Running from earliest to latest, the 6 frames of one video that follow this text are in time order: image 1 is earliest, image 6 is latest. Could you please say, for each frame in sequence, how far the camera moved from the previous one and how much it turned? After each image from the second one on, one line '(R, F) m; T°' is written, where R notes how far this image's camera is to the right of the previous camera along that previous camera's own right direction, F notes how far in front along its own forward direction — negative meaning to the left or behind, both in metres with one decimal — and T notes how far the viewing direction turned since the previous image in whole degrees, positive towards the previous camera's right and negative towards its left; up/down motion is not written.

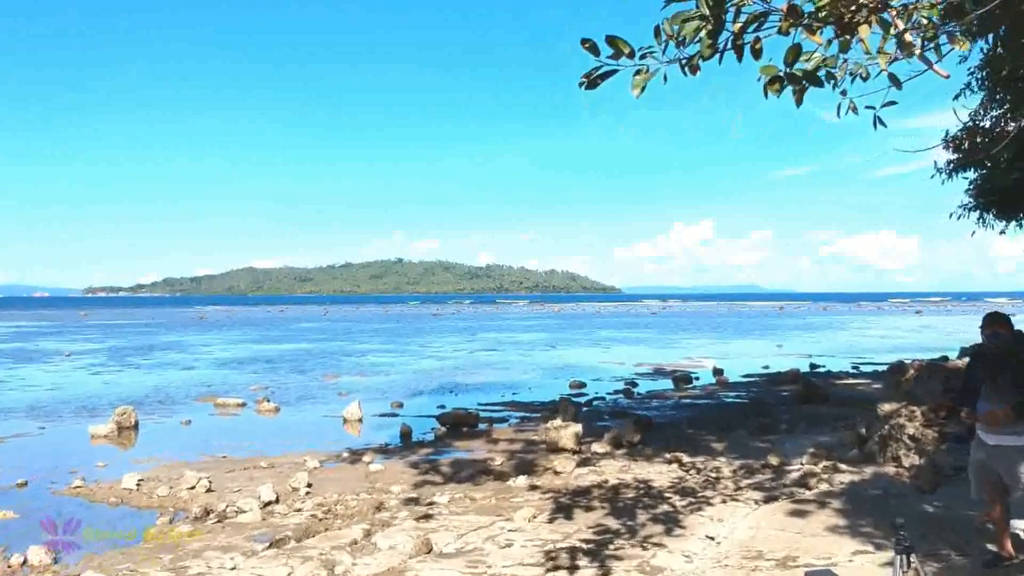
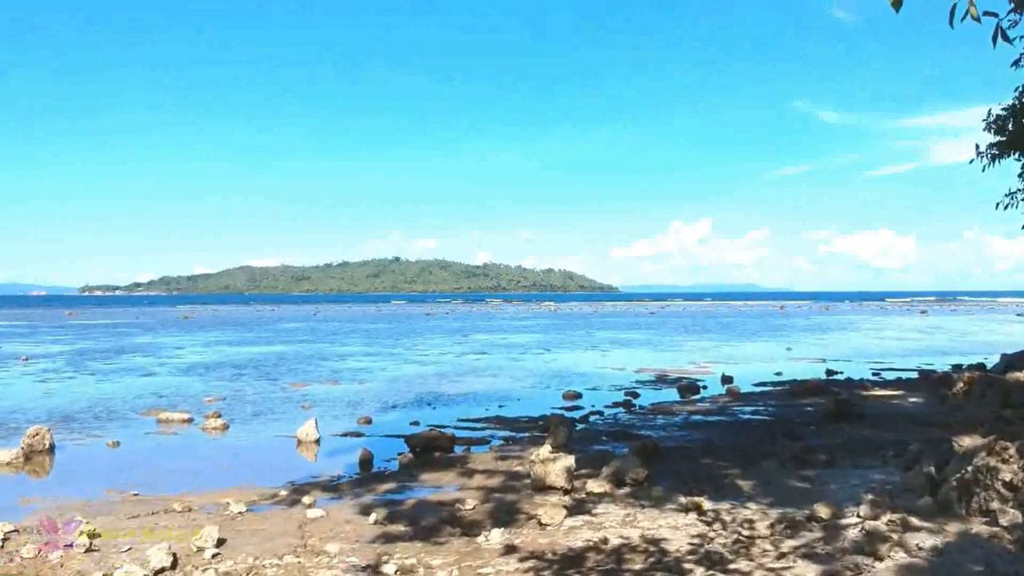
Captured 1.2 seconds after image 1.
(+0.4, +3.0) m; 0°
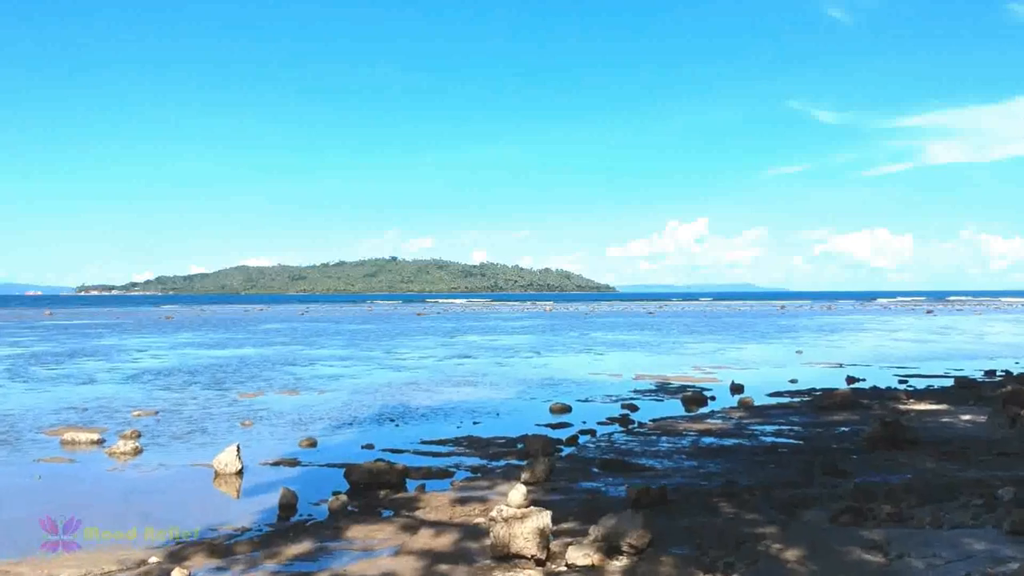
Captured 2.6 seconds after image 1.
(+0.5, +3.5) m; 0°
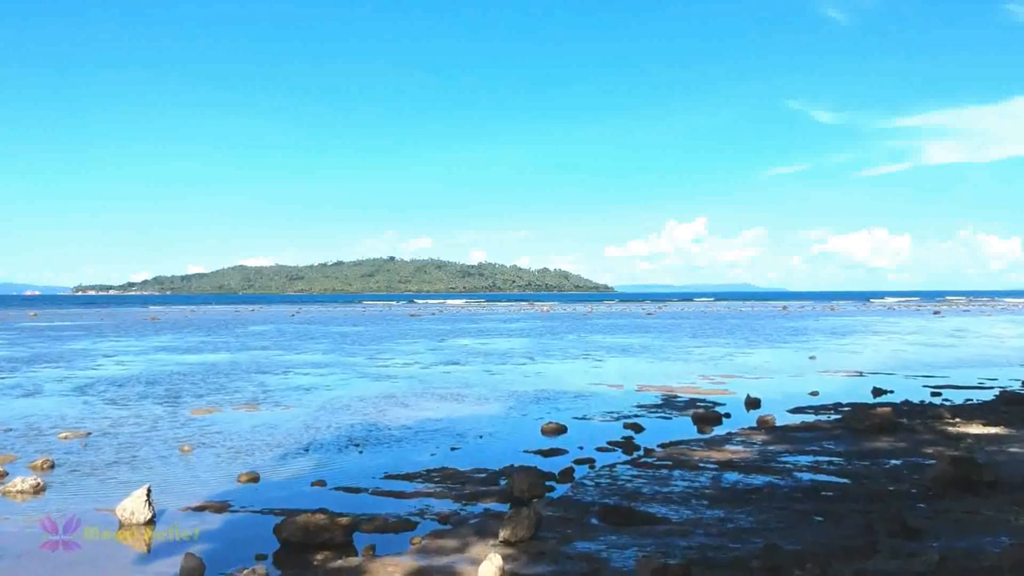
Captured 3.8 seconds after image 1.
(+0.3, +2.9) m; 0°
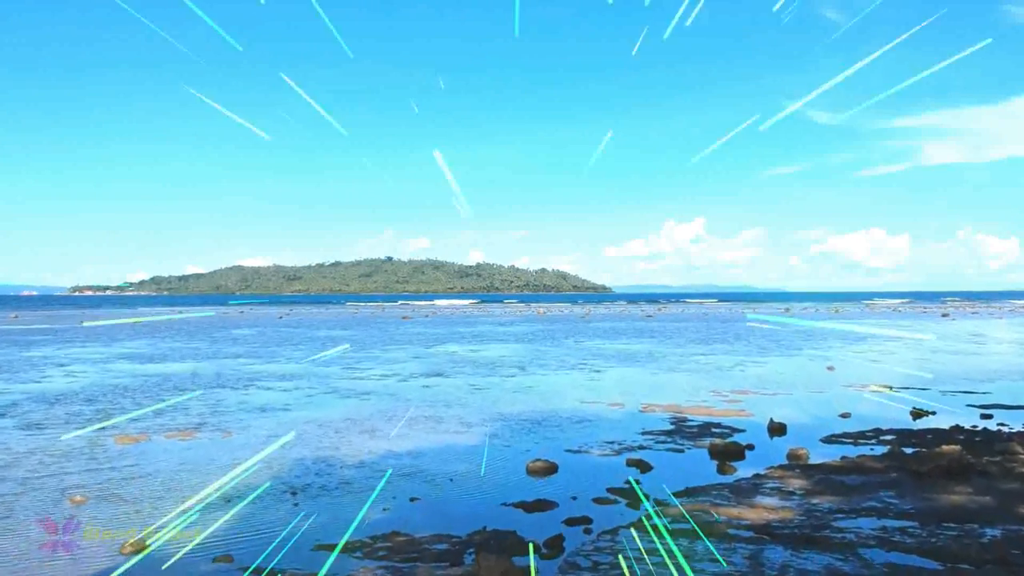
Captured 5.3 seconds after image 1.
(+0.4, +3.5) m; 0°
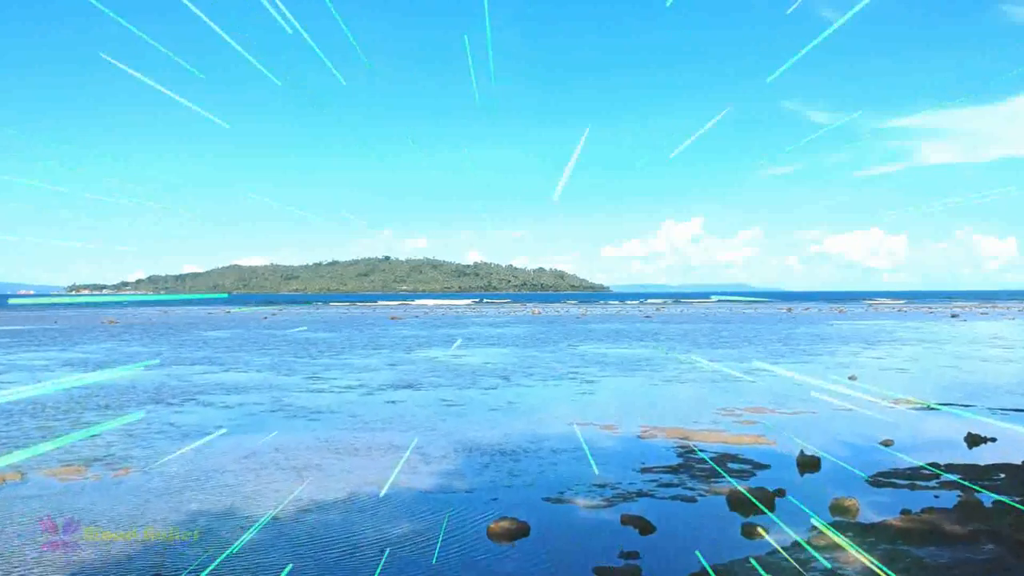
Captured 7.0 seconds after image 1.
(+0.6, +4.0) m; 0°
